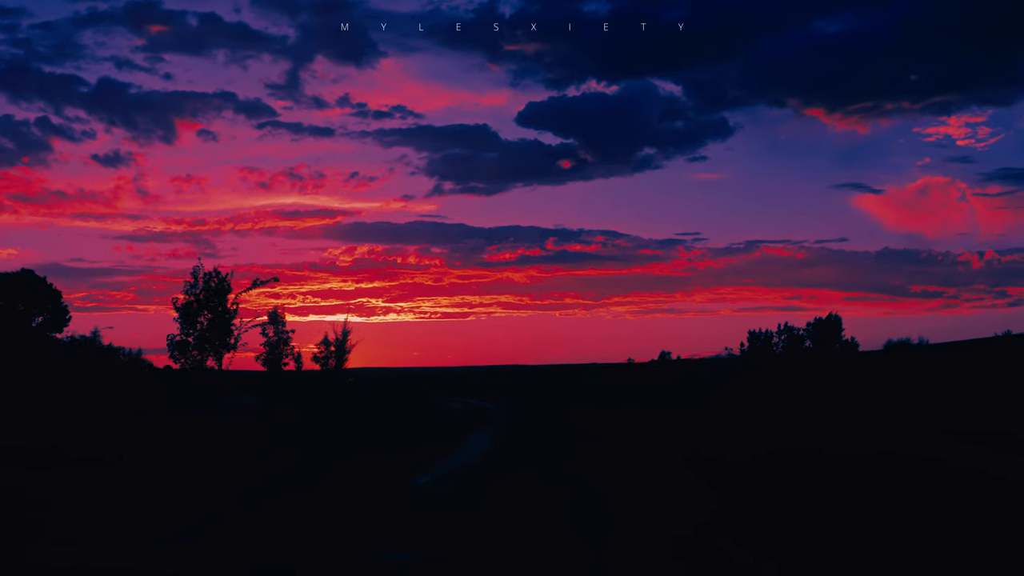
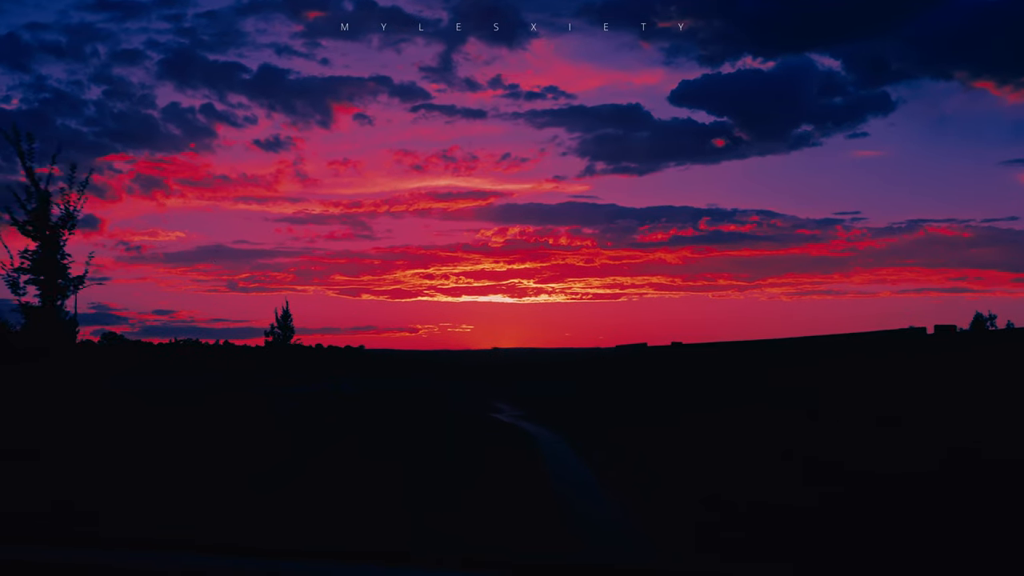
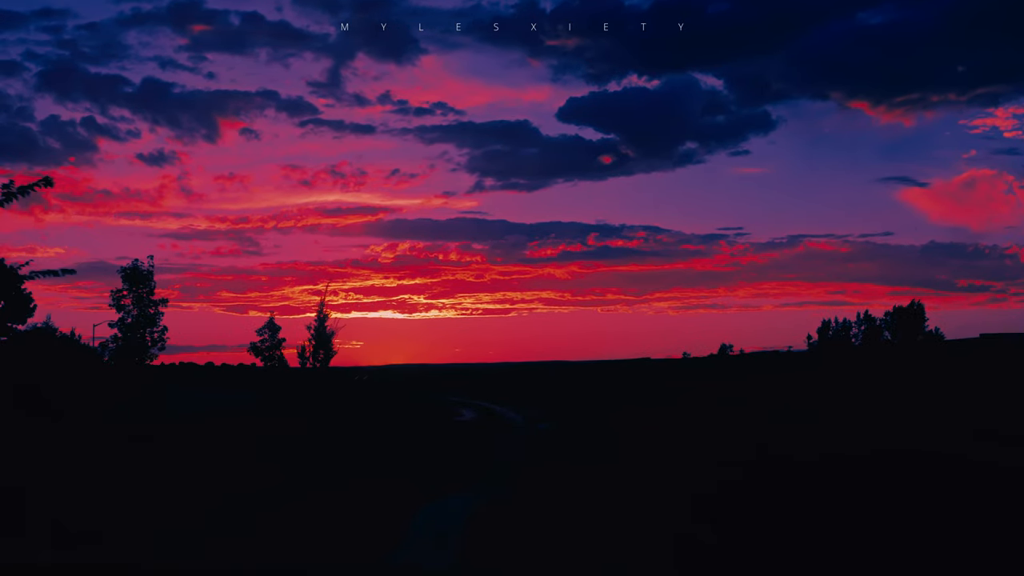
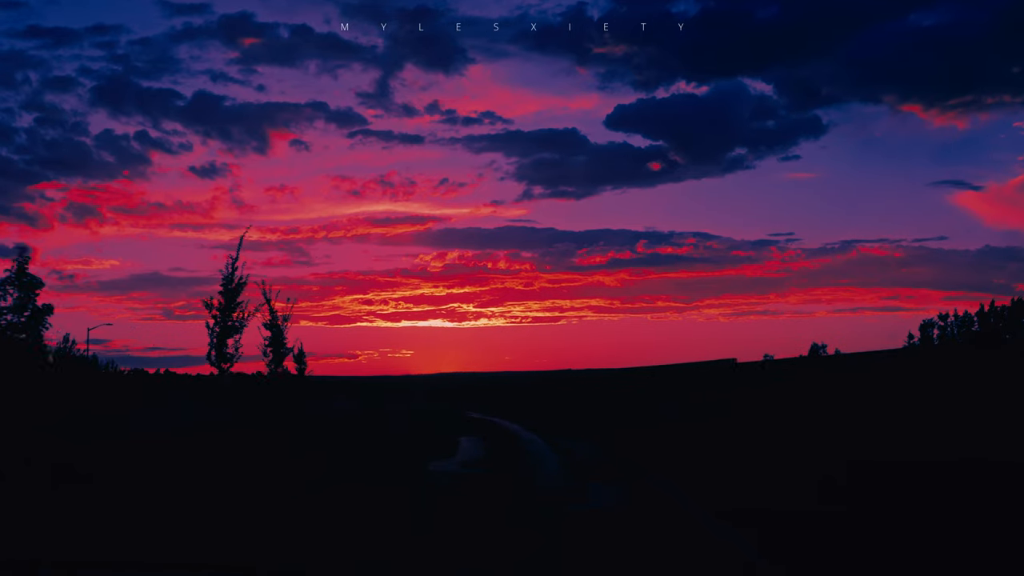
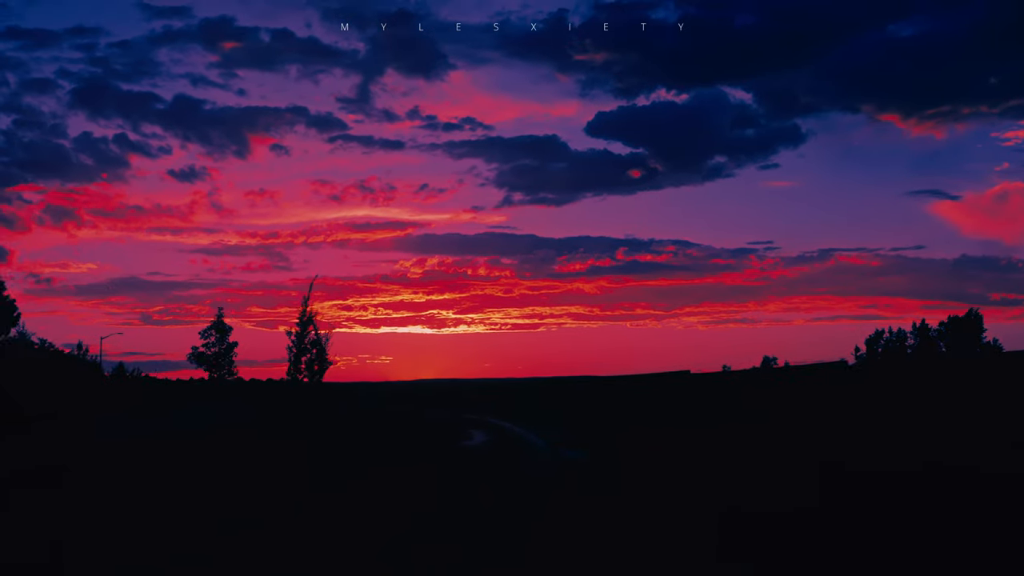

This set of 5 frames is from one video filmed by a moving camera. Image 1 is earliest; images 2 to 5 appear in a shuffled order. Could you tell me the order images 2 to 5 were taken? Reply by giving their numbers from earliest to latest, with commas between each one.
3, 5, 4, 2
